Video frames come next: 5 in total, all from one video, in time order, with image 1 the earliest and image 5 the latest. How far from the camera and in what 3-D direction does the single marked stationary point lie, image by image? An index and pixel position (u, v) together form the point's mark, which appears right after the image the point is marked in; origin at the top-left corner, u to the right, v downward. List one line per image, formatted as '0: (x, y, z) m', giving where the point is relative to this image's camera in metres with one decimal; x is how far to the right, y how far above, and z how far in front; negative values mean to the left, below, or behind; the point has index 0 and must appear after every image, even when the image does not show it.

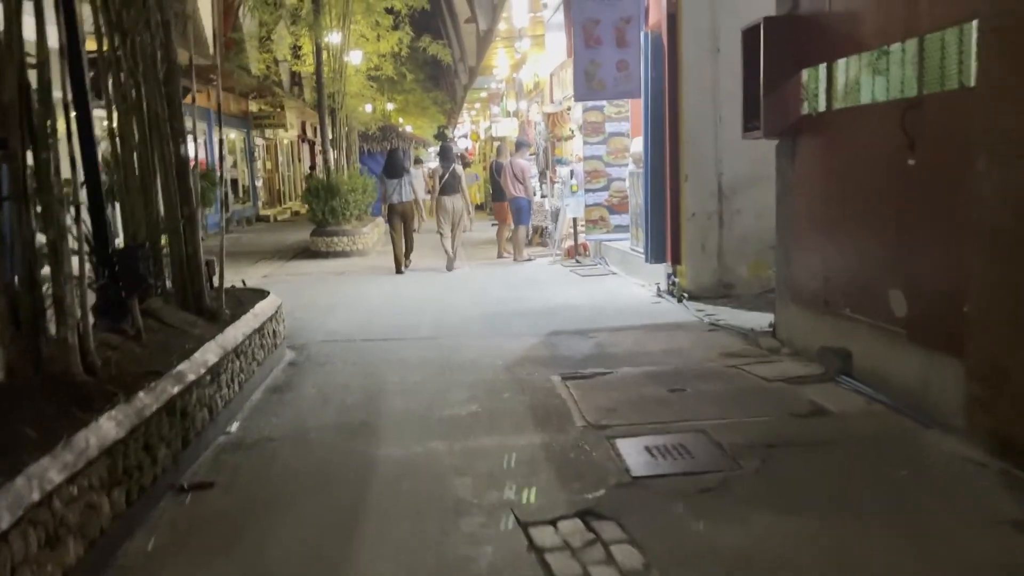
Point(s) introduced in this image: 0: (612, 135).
0: (+1.3, +2.0, +11.1) m
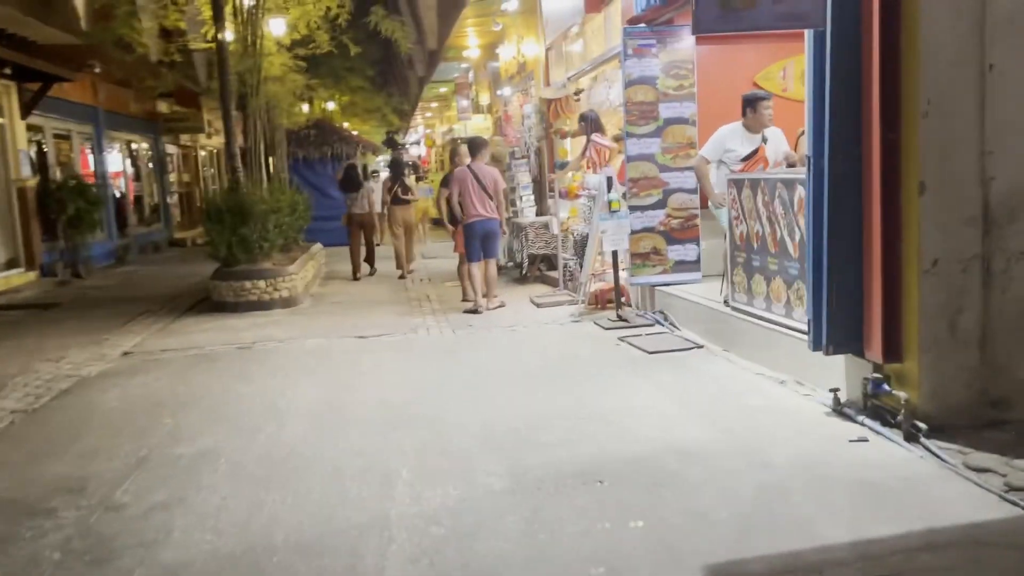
0: (+1.3, +1.4, +7.2) m
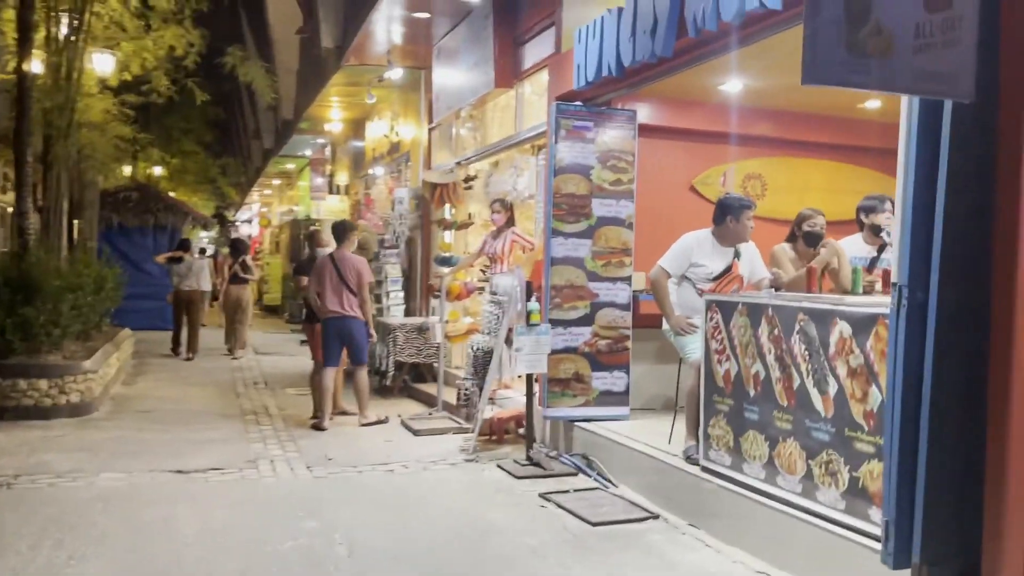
0: (+0.6, +0.5, +5.9) m
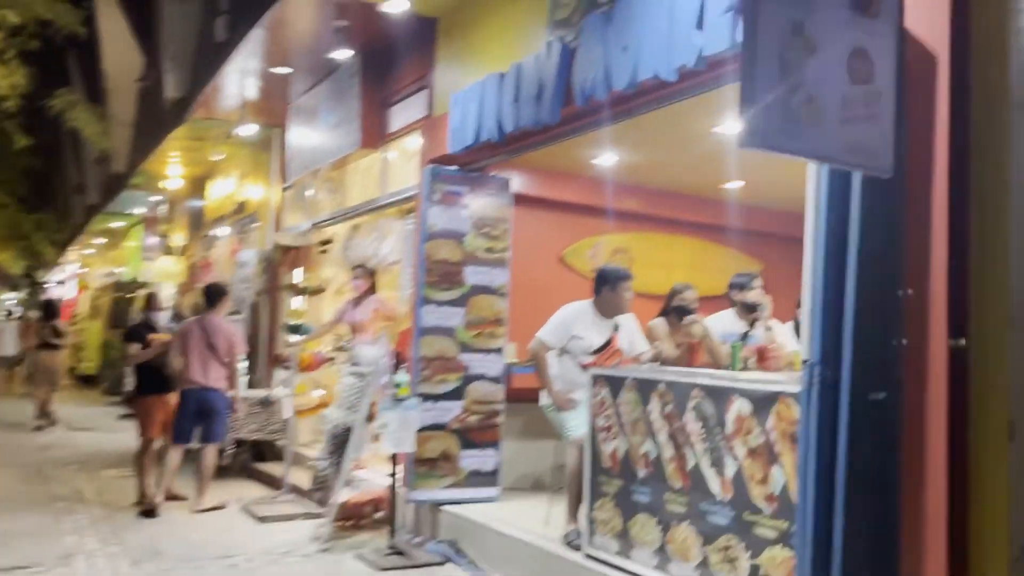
0: (-0.3, 0.0, +5.7) m
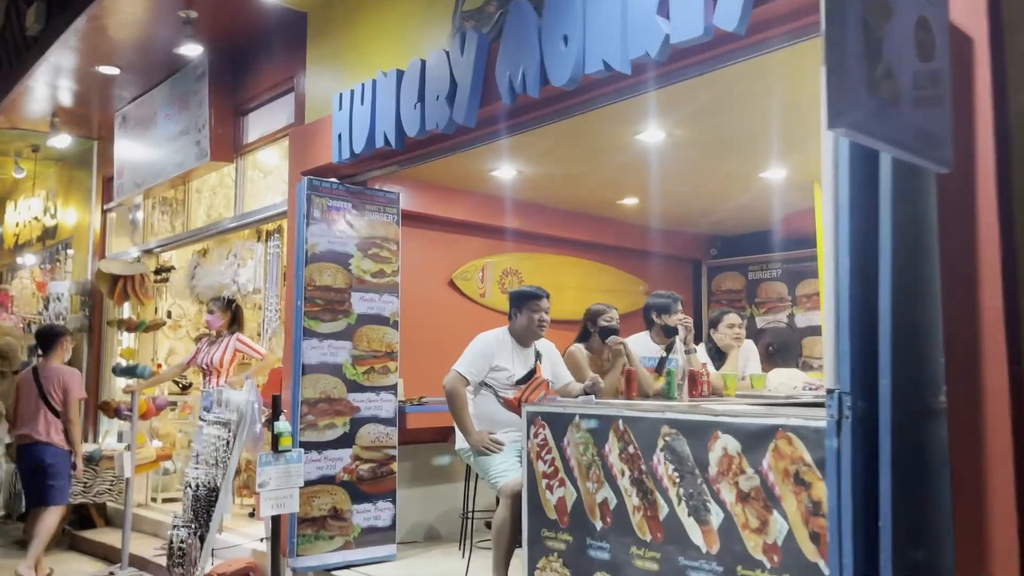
0: (-0.9, -0.2, +4.9) m
